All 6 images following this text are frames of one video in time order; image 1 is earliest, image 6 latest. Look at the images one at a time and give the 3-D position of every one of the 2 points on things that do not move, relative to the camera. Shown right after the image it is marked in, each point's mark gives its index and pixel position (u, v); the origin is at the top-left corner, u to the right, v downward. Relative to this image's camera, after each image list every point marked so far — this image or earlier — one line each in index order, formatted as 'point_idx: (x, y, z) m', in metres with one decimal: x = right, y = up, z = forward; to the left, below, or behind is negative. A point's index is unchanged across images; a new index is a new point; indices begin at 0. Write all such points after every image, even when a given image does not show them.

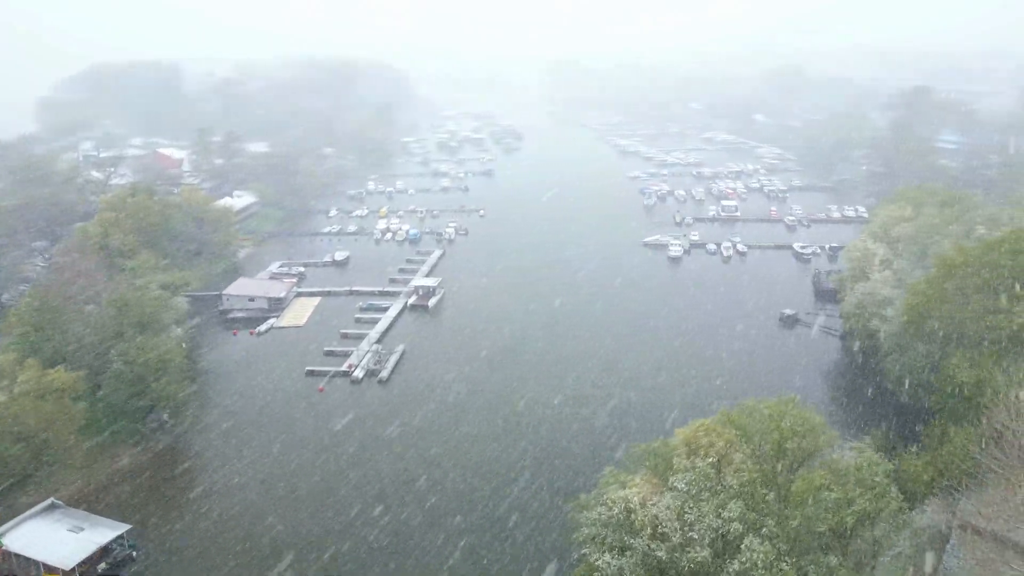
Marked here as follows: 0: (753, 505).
0: (+1.6, -1.5, +4.8) m
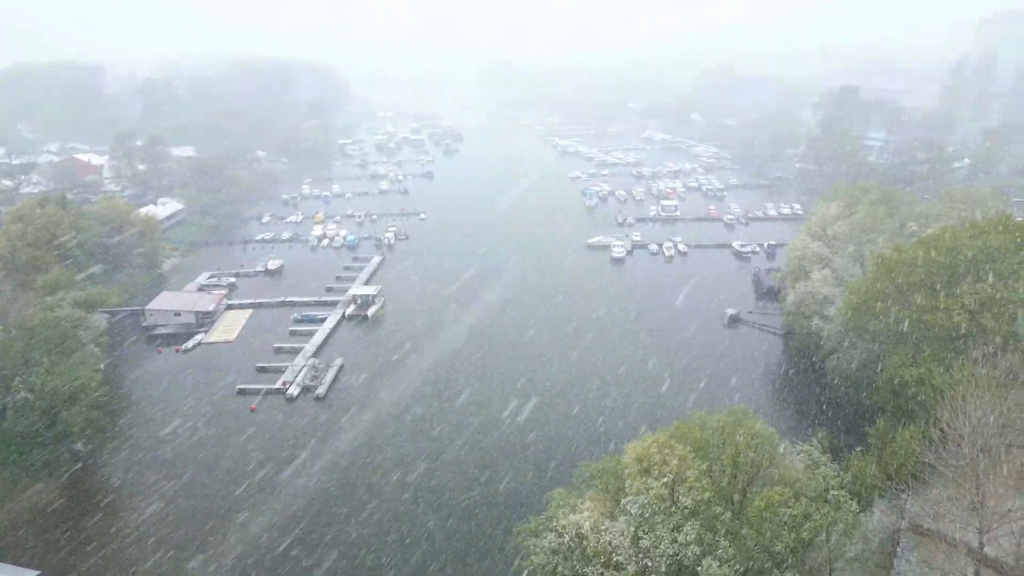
0: (+1.3, -1.5, +4.6) m
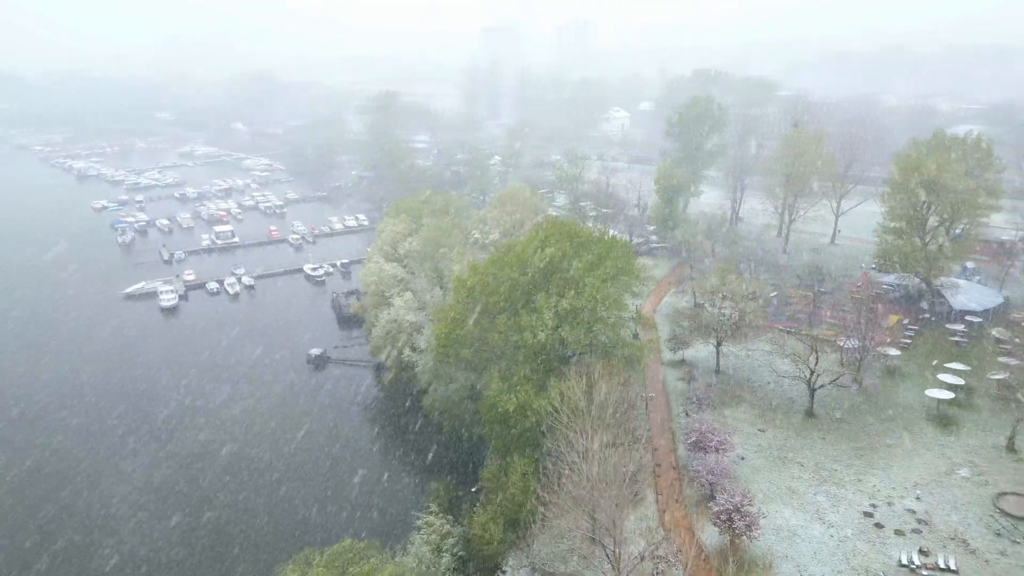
0: (+2.2, -1.6, +5.5) m
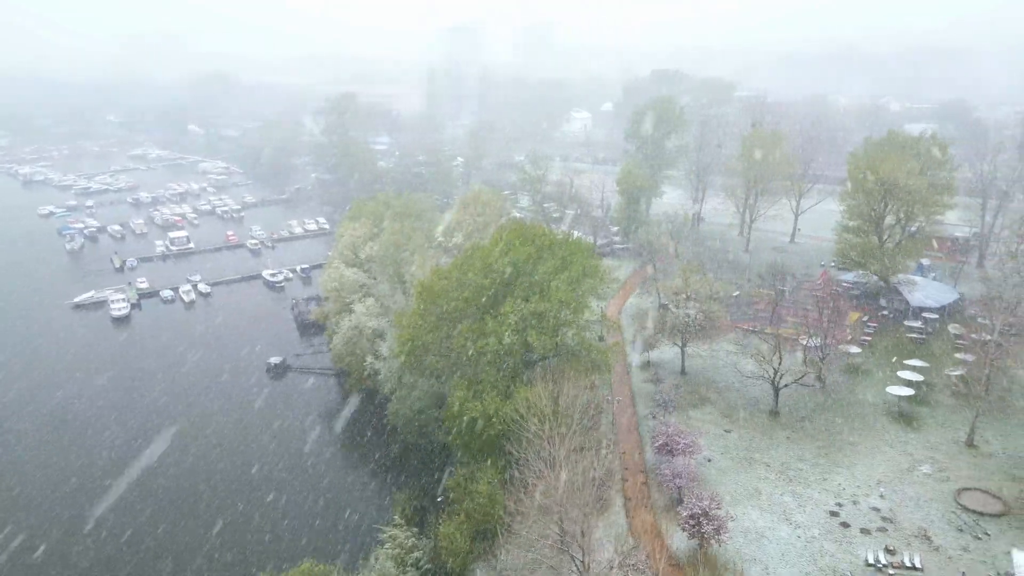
0: (+2.0, -1.6, +5.5) m
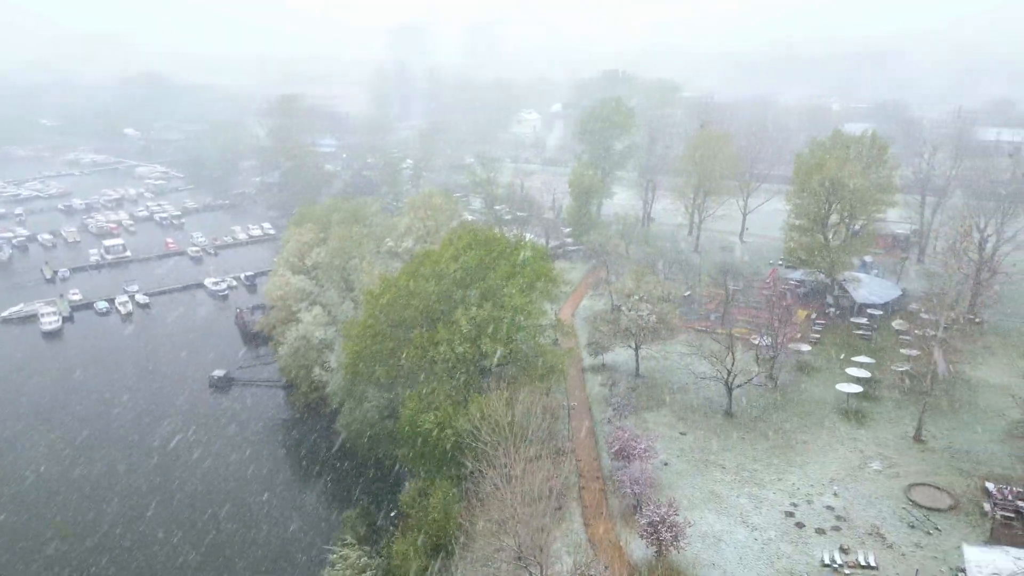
0: (+1.7, -1.6, +5.5) m
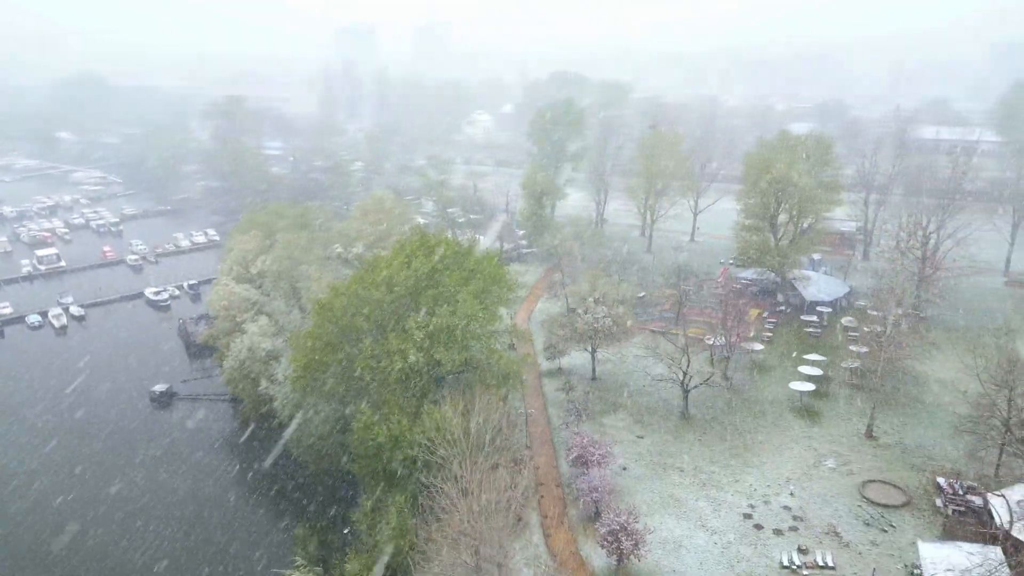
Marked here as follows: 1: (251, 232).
0: (+1.3, -1.6, +5.5) m
1: (-6.1, +1.4, +16.8) m
